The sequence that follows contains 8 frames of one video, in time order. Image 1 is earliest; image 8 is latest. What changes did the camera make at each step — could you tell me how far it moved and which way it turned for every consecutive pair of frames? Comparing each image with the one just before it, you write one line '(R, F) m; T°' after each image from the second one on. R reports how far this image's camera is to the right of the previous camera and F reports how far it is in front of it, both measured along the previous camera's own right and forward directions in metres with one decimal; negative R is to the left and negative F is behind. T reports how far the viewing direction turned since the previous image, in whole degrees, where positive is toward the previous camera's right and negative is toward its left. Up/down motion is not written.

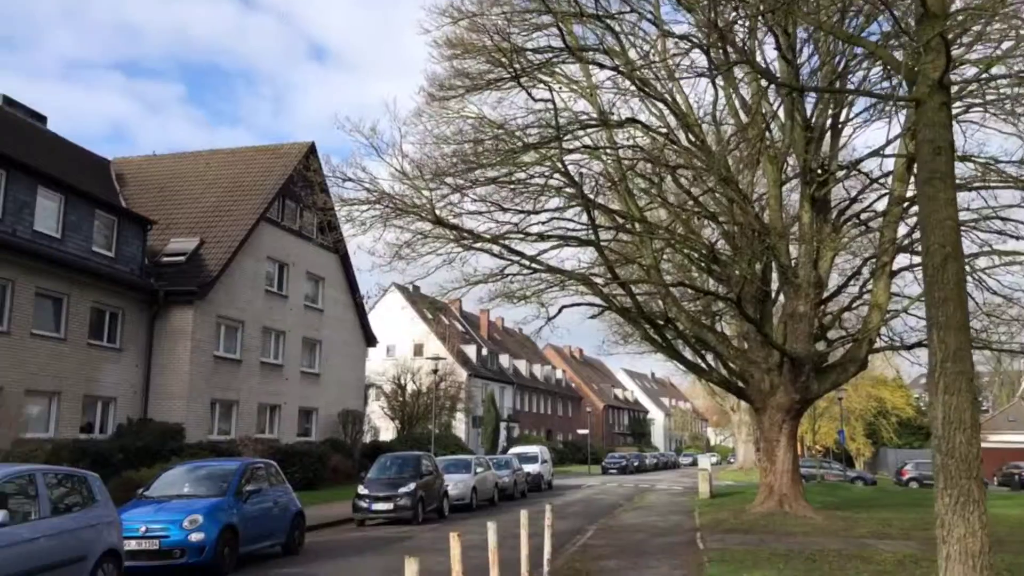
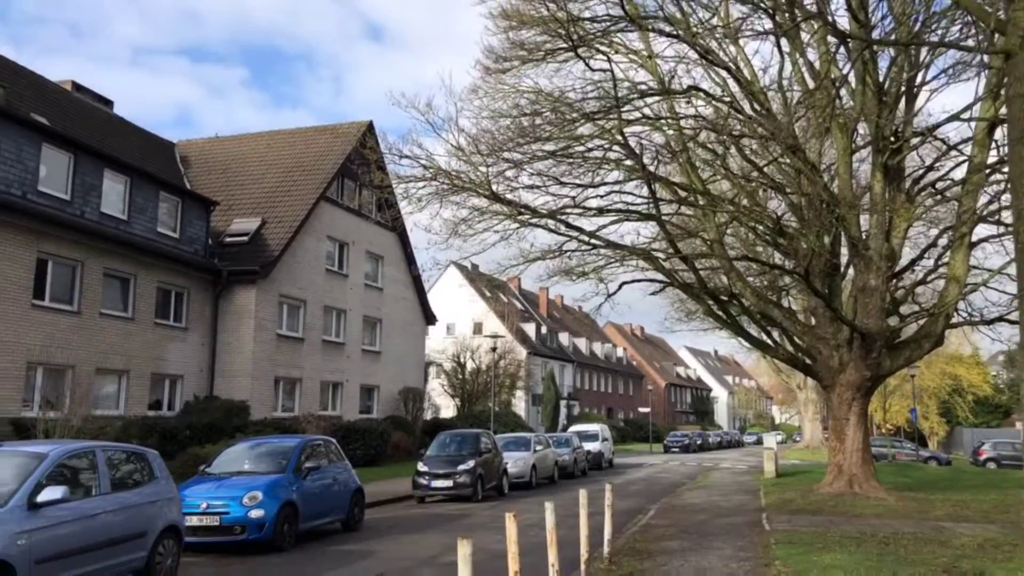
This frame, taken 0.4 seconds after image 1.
(0.0, +0.3) m; -4°
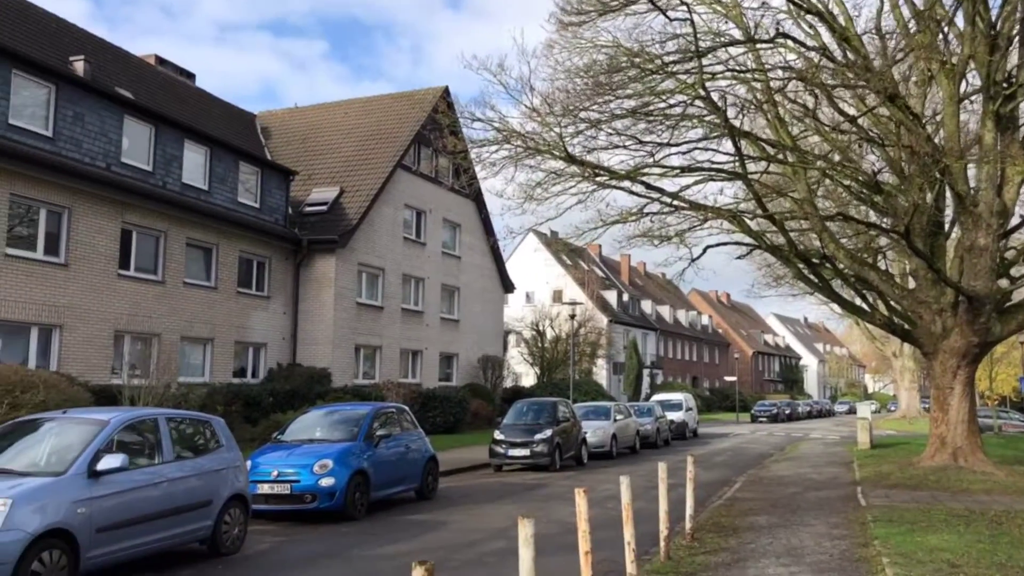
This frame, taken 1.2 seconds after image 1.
(+0.1, +0.5) m; -5°
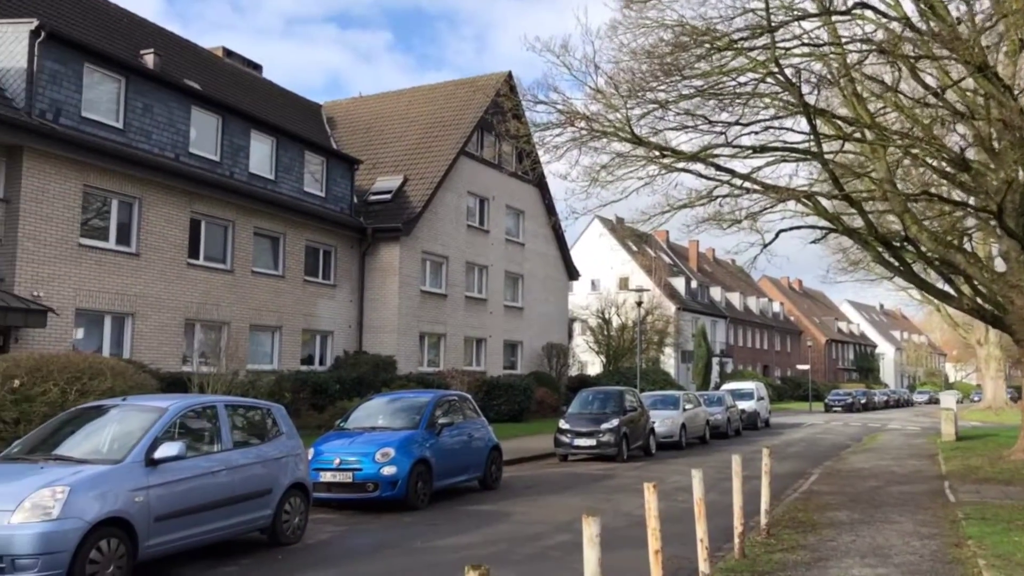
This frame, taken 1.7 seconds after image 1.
(0.0, +0.3) m; -4°
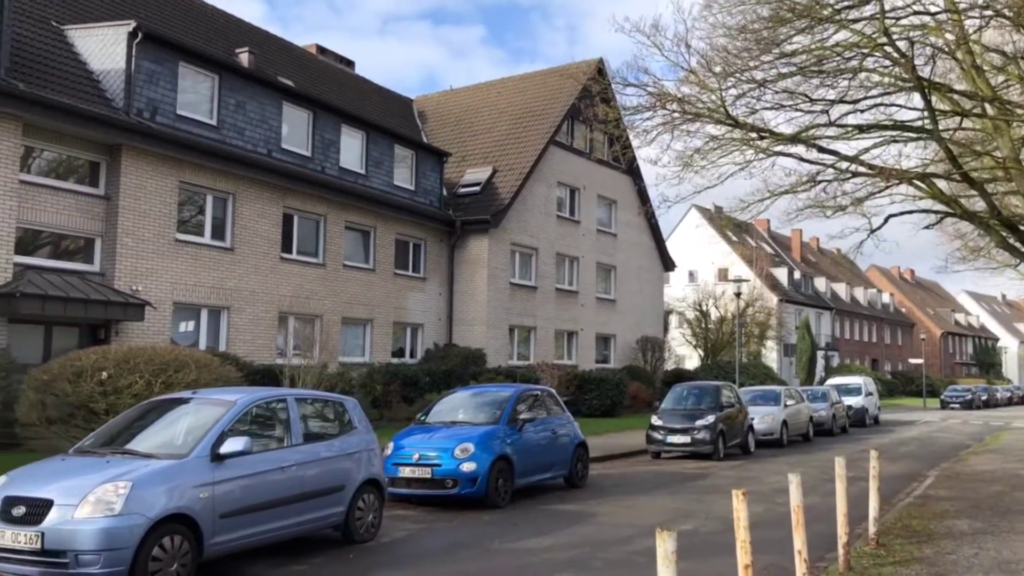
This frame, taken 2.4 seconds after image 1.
(+0.1, +0.5) m; -6°
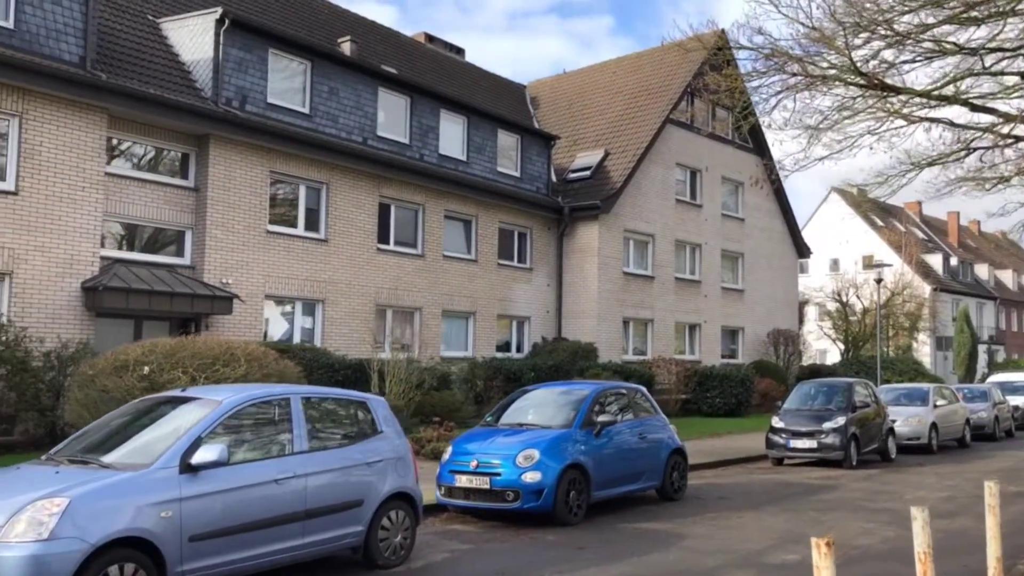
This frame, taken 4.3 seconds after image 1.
(+0.6, +1.4) m; -9°
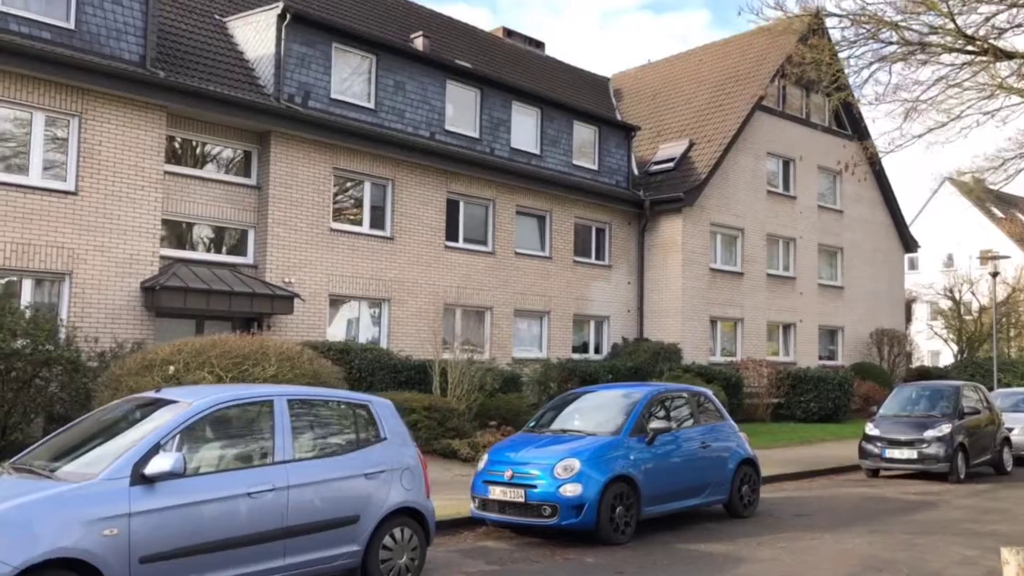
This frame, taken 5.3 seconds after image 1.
(+0.5, +0.9) m; -7°
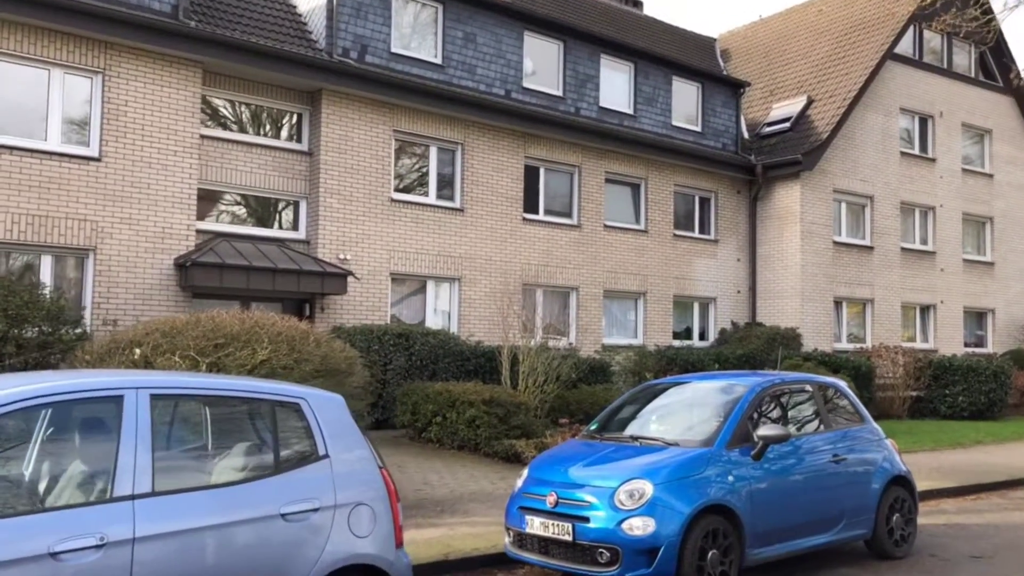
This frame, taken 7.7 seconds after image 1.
(+0.4, +2.2) m; -7°
